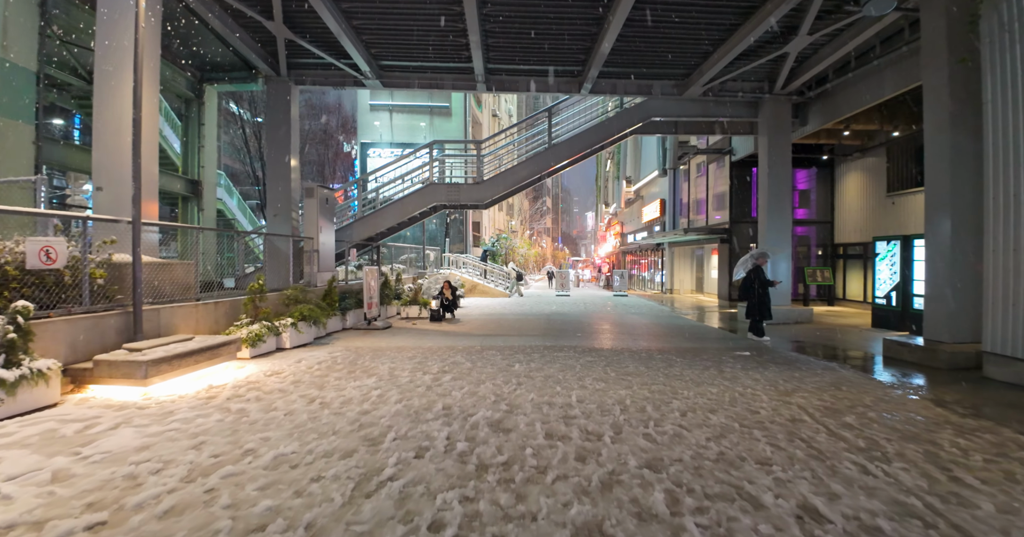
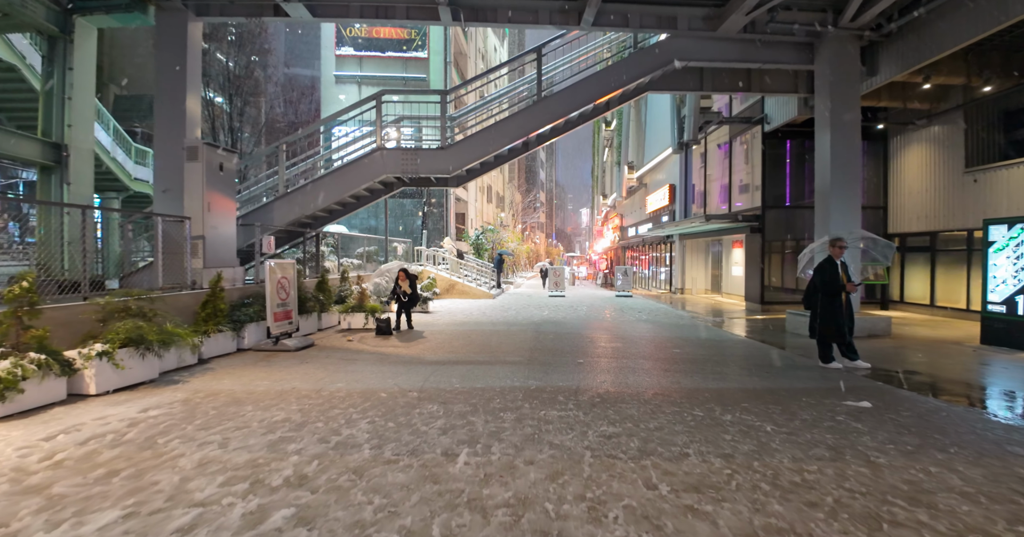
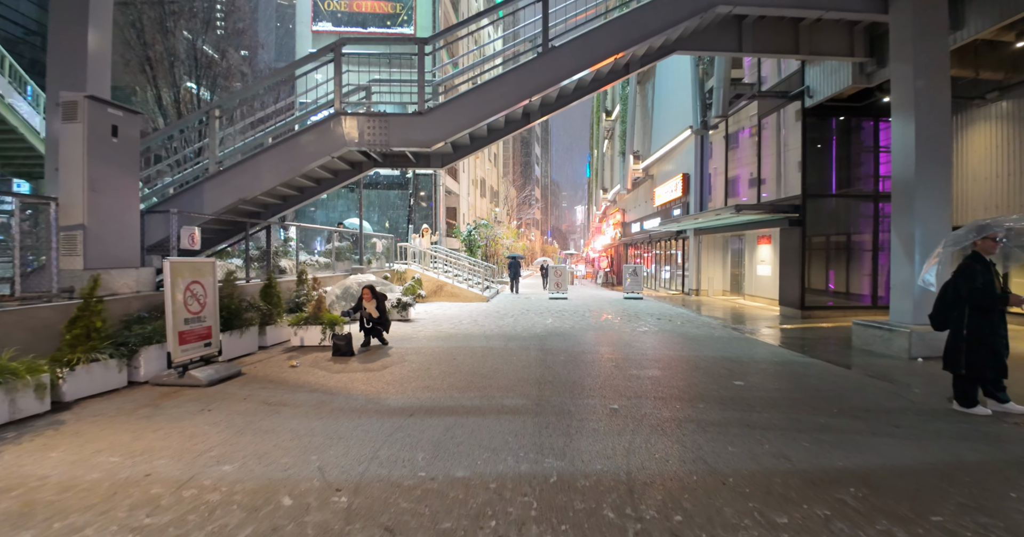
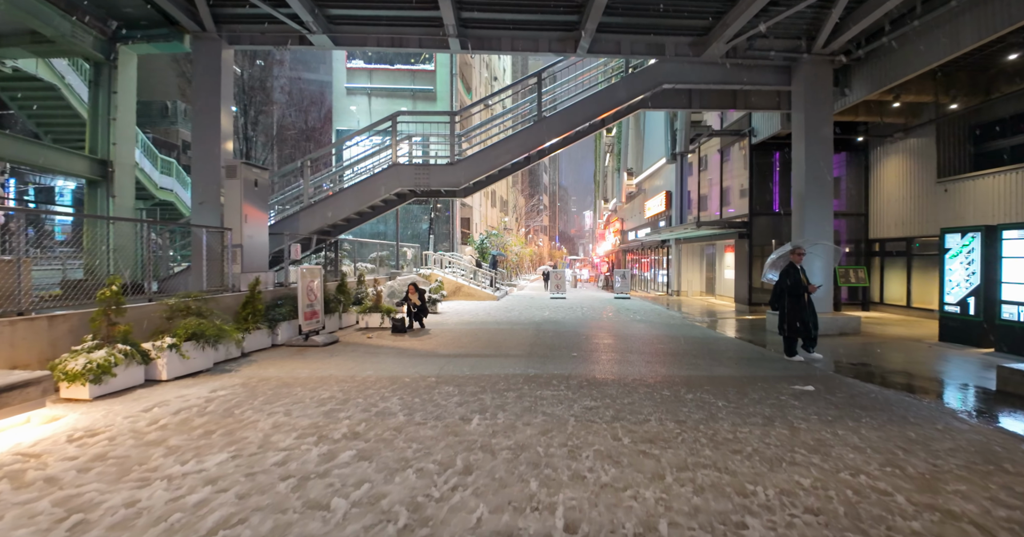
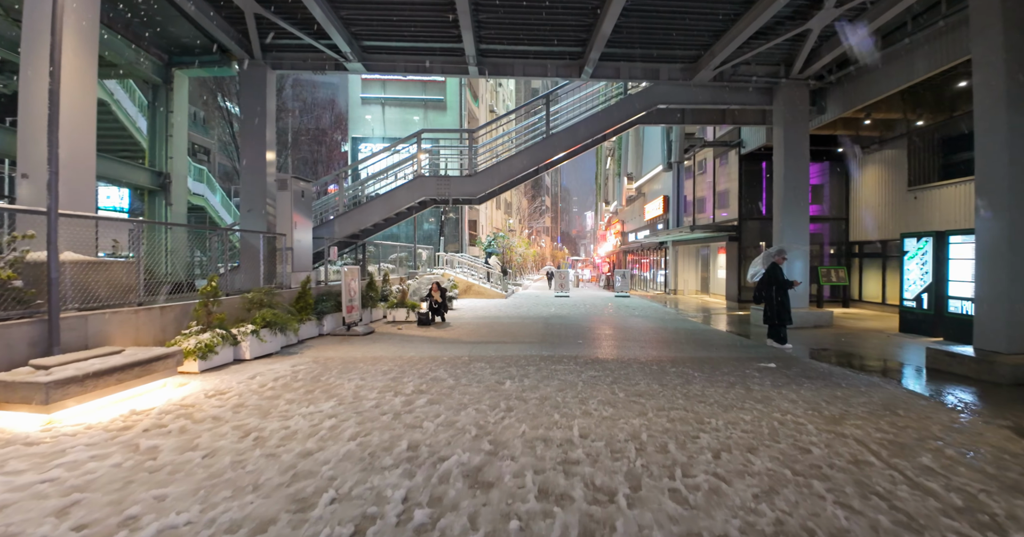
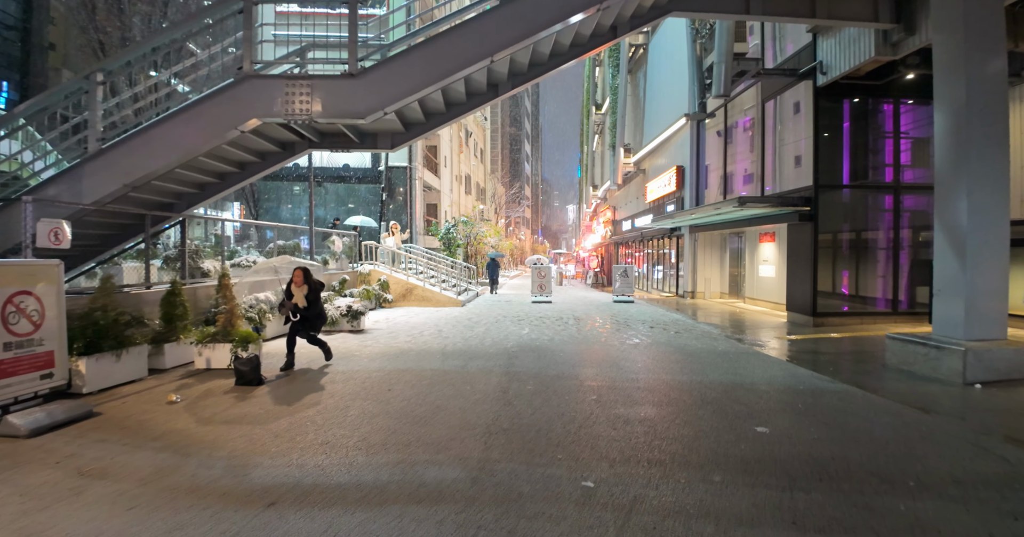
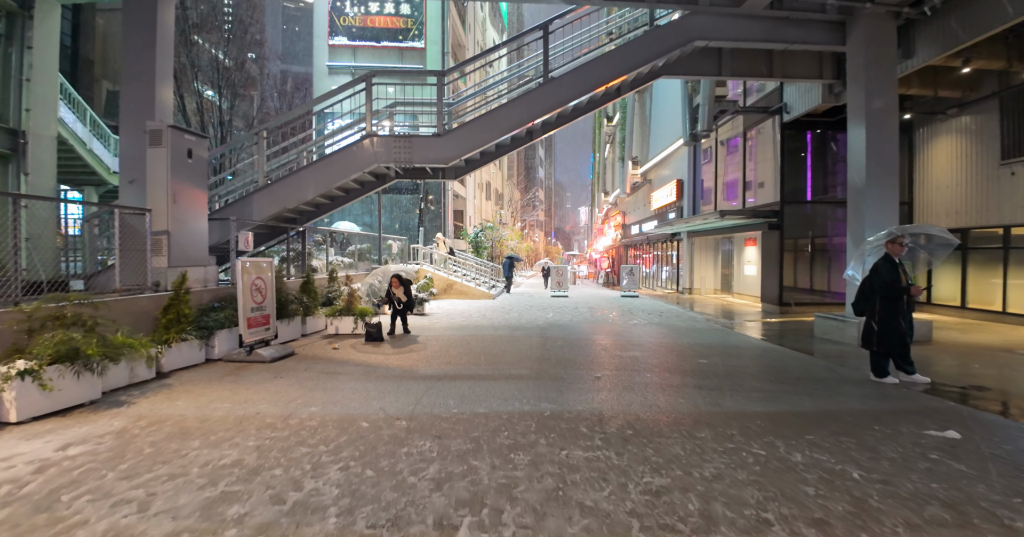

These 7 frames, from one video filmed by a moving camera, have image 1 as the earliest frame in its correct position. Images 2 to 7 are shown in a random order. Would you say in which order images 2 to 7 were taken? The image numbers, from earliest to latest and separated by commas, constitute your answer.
5, 4, 2, 7, 3, 6
